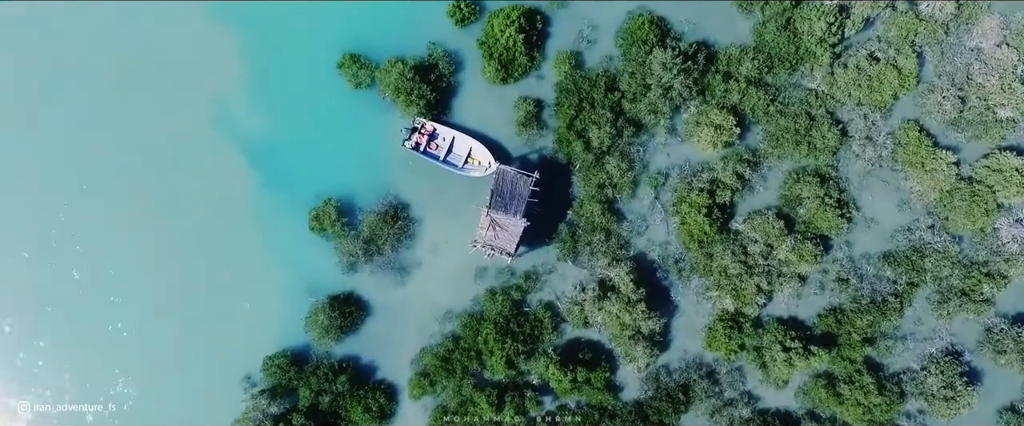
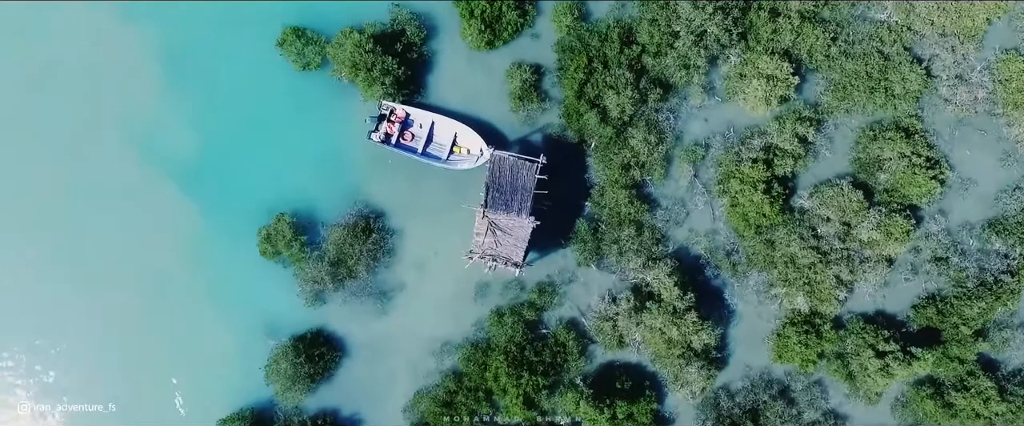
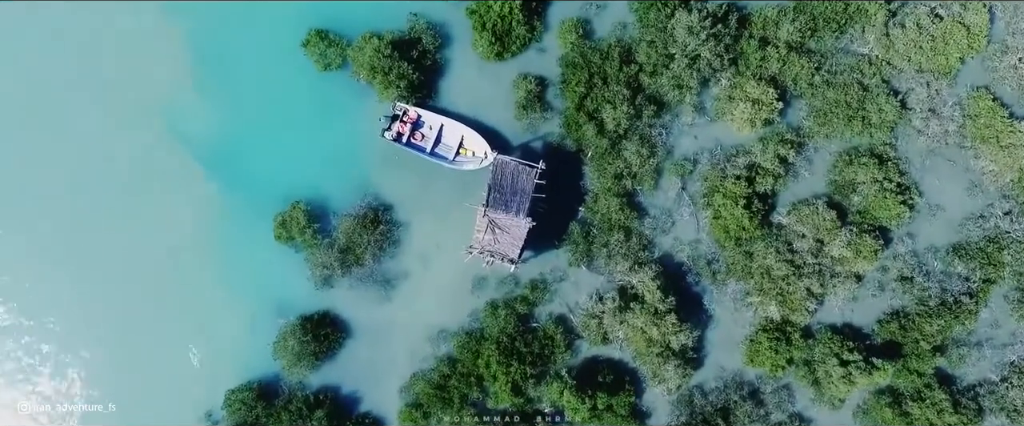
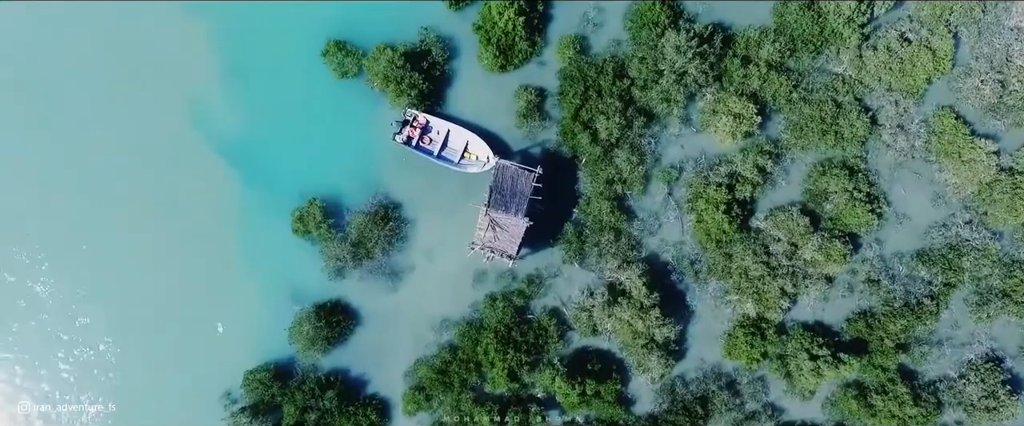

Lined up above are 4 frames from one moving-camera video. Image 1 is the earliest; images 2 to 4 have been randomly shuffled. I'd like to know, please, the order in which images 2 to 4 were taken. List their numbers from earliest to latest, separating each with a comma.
4, 3, 2
